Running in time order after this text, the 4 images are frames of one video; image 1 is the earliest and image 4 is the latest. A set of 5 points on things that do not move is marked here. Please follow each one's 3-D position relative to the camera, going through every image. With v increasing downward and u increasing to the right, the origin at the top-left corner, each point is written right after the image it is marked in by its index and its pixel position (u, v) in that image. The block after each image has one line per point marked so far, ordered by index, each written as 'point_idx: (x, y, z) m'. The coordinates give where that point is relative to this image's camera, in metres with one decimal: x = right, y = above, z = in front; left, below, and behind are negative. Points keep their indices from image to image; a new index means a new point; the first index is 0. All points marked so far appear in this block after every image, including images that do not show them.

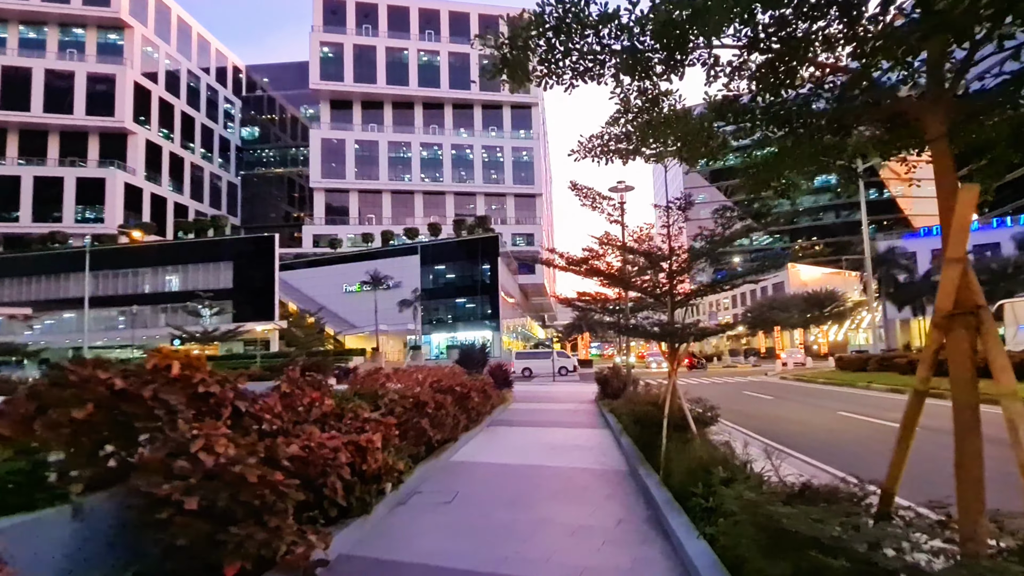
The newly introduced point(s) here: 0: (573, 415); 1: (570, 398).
0: (+1.5, -3.0, +14.5) m
1: (+1.8, -3.4, +19.3) m
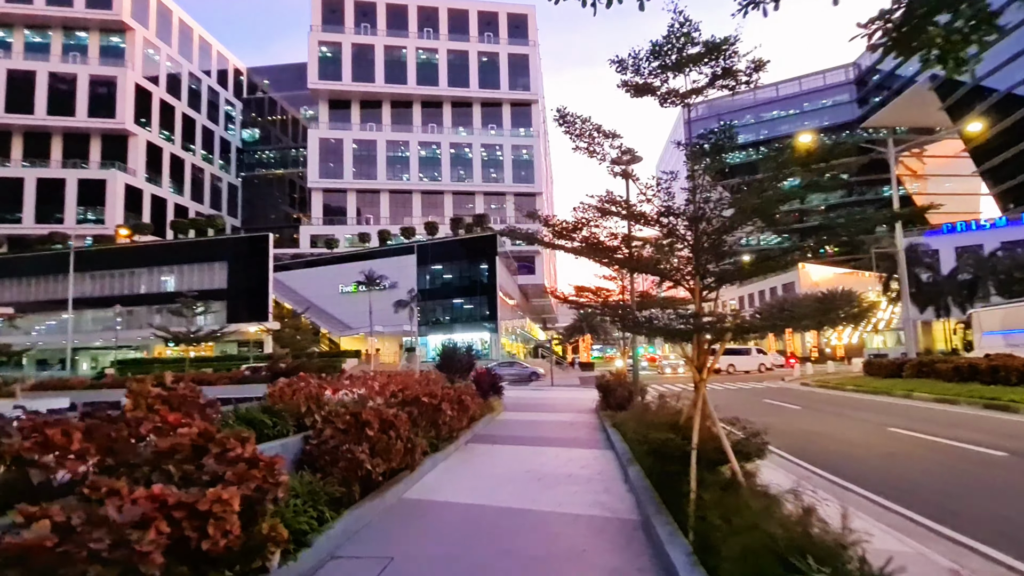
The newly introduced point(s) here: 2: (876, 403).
0: (+1.2, -2.8, +12.4) m
1: (+1.5, -3.3, +17.1) m
2: (+10.4, -3.3, +17.9) m
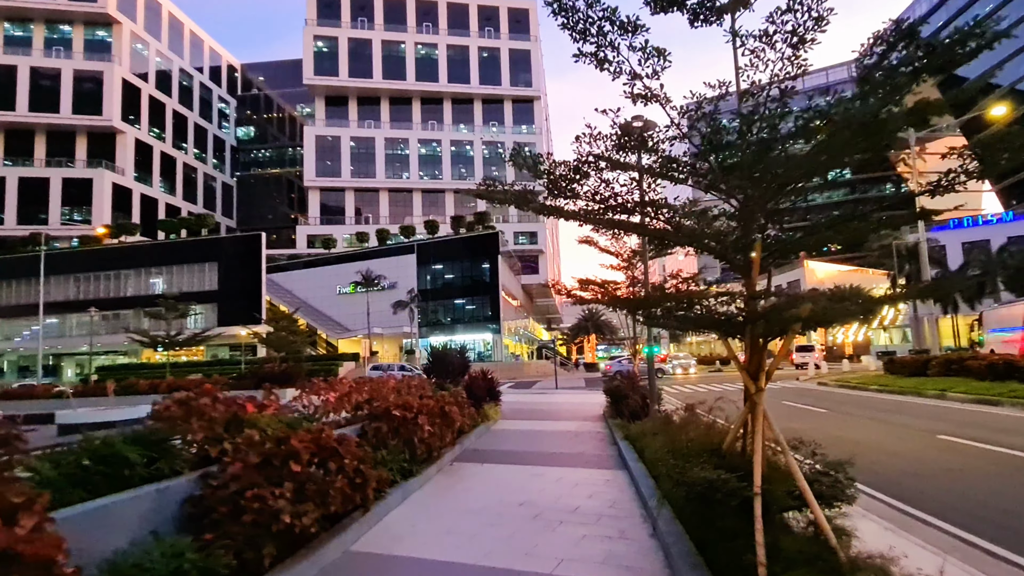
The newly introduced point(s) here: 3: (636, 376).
0: (+1.2, -2.6, +10.7) m
1: (+1.5, -3.1, +15.4) m
2: (+10.4, -3.0, +16.2) m
3: (+2.4, -1.7, +12.2) m
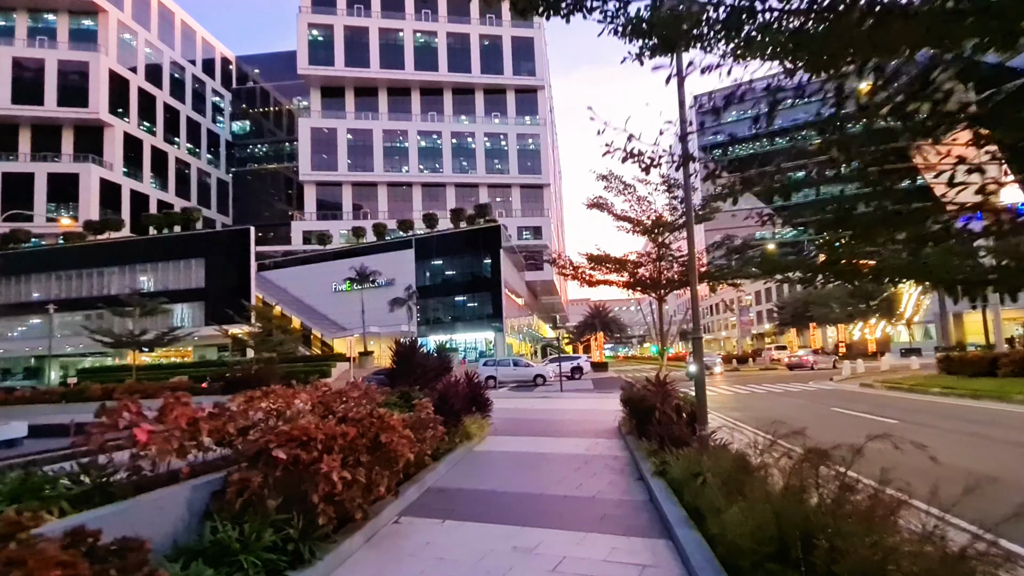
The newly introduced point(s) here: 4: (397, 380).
0: (+1.0, -2.3, +7.6) m
1: (+1.4, -2.7, +12.3) m
2: (+10.3, -2.6, +13.0) m
3: (+2.2, -1.4, +9.1) m
4: (-1.9, -1.6, +10.6) m
